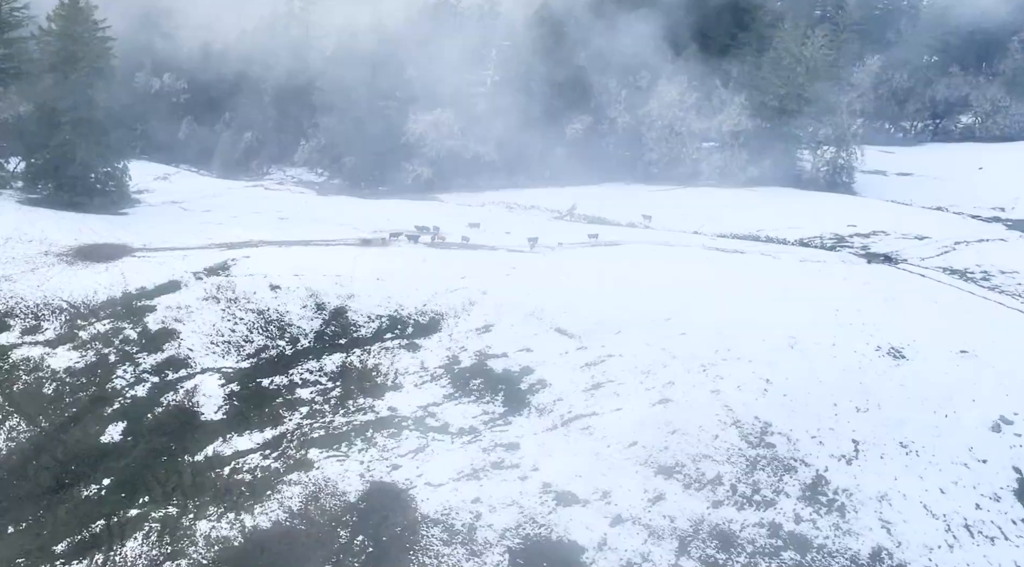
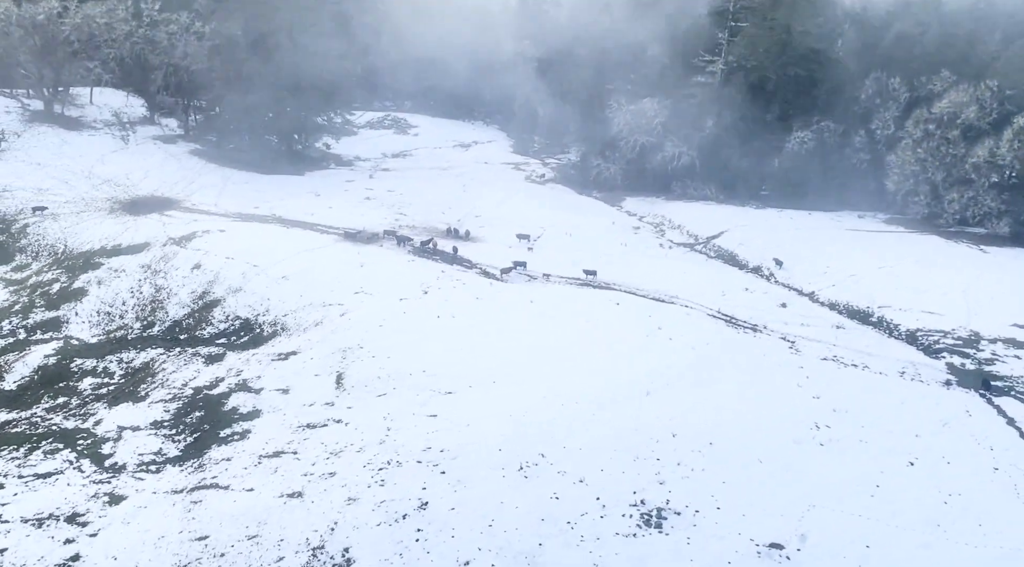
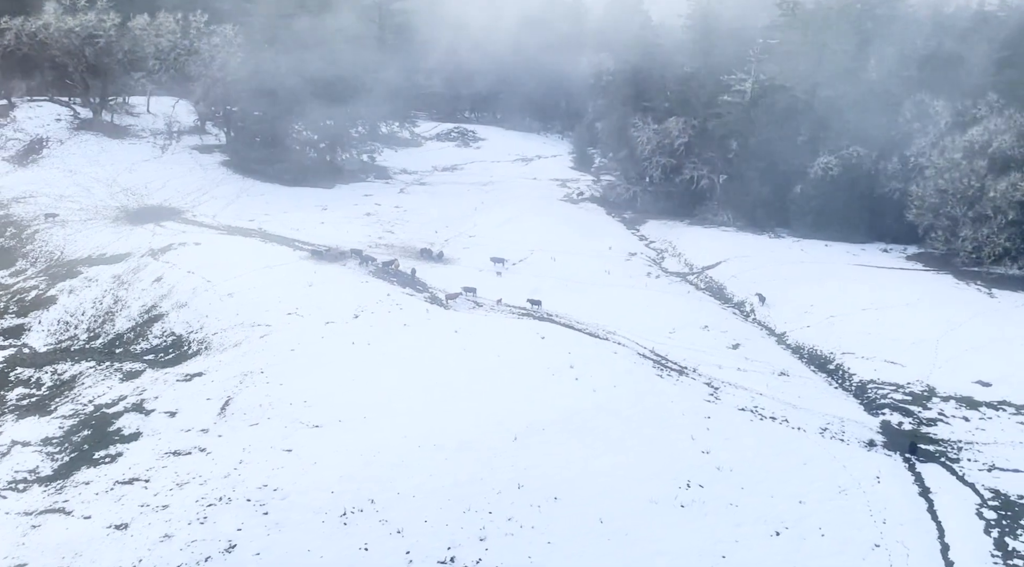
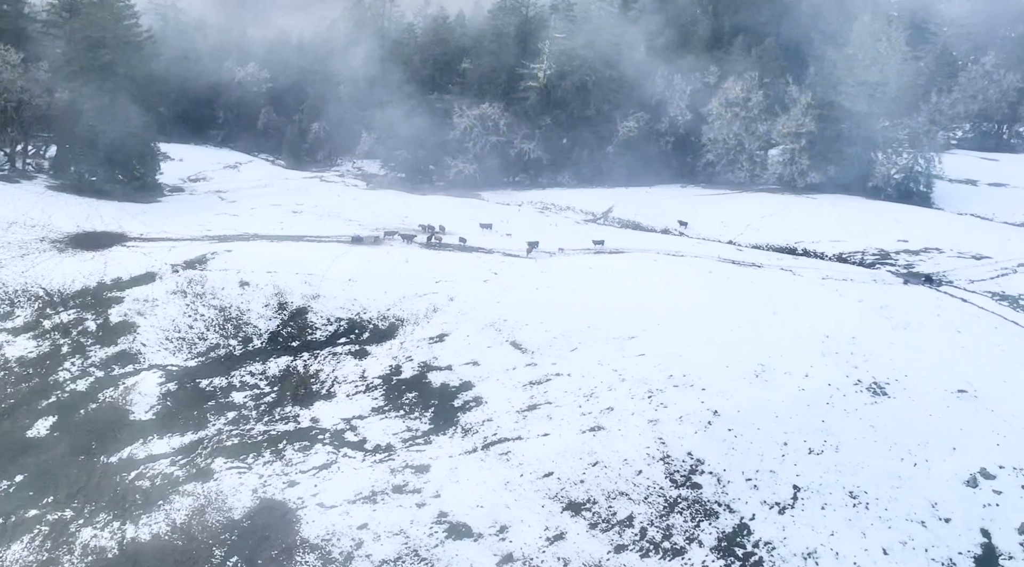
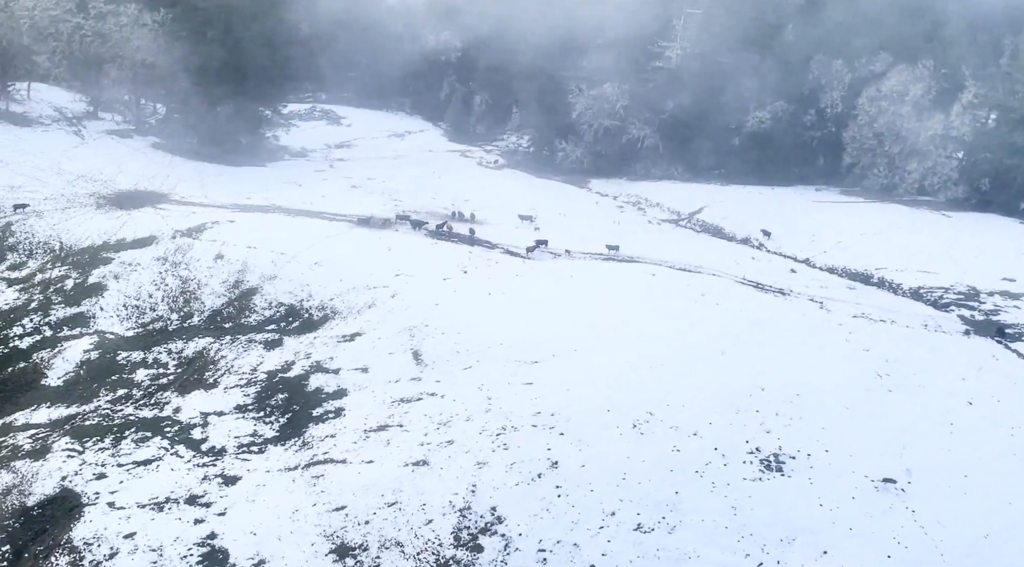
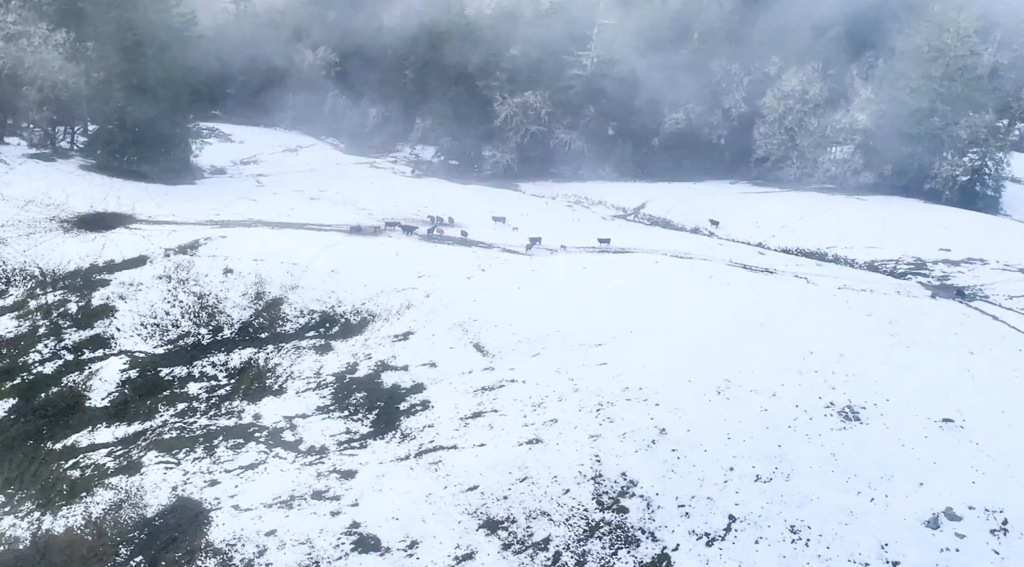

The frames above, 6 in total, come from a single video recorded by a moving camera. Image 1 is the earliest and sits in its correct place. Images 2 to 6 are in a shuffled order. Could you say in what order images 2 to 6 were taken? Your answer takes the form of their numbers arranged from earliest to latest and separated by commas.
4, 6, 5, 2, 3
